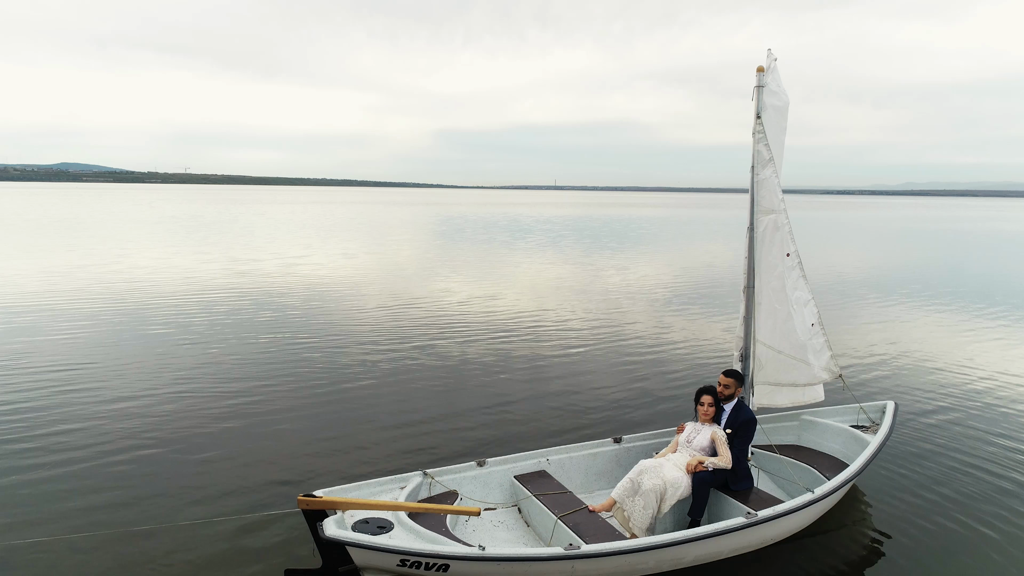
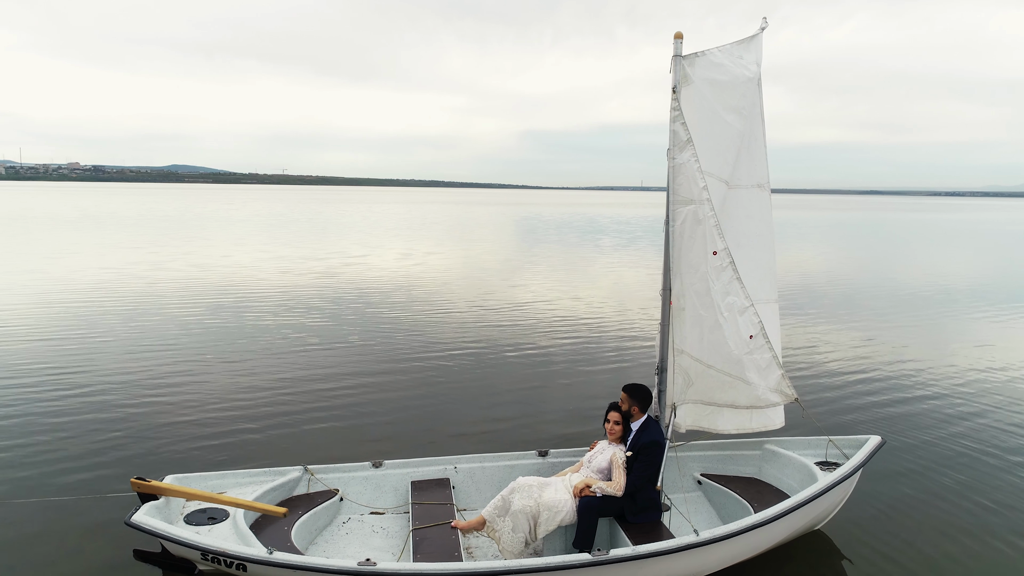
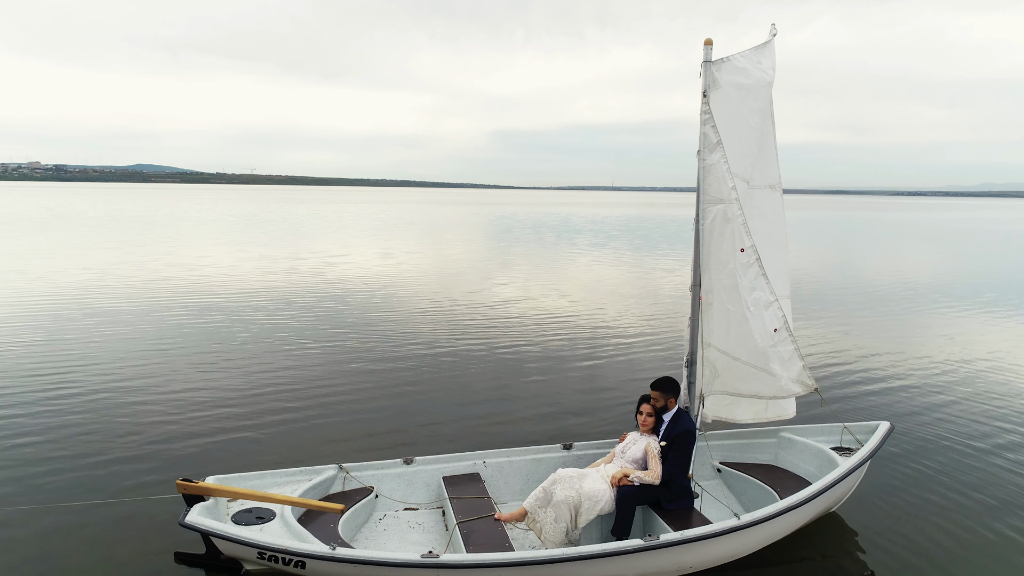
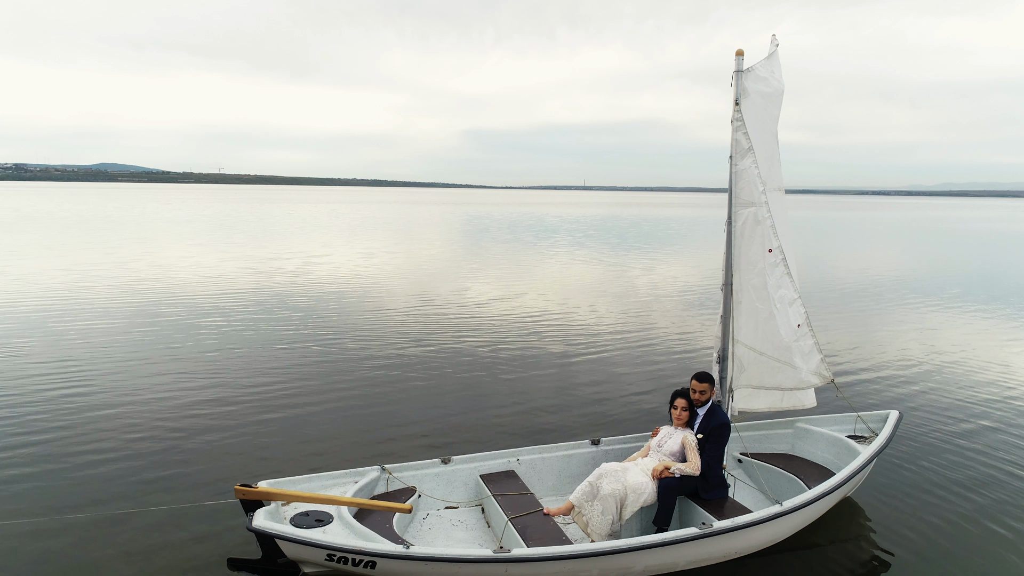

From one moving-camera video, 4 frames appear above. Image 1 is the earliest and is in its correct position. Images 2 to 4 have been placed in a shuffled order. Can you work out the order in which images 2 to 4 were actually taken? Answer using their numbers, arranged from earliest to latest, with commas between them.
4, 3, 2
